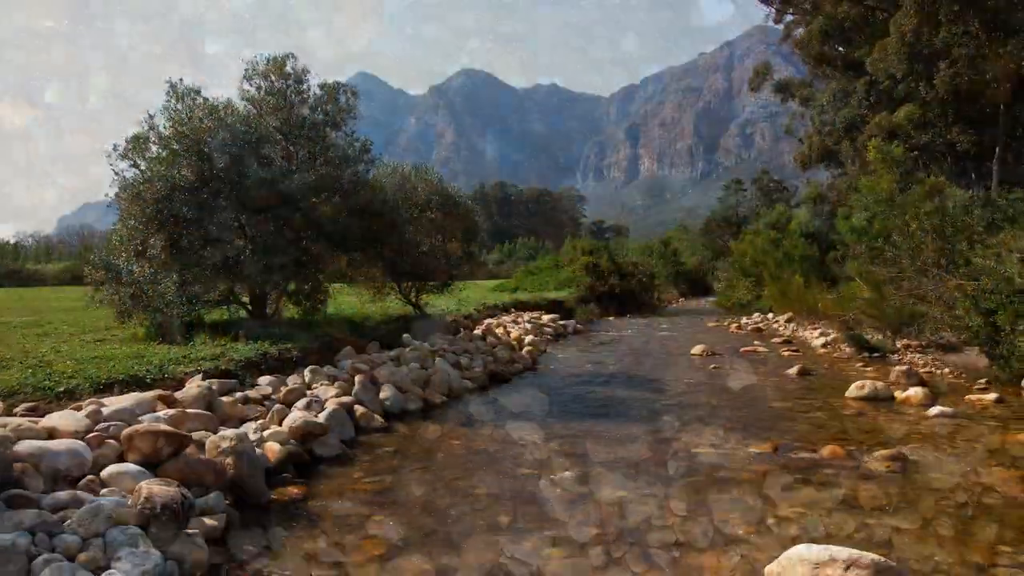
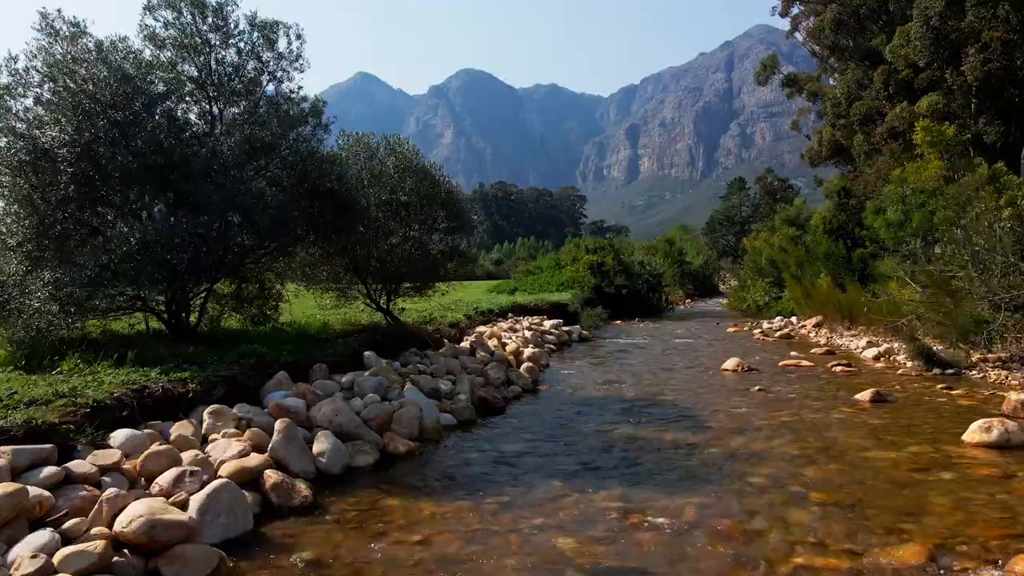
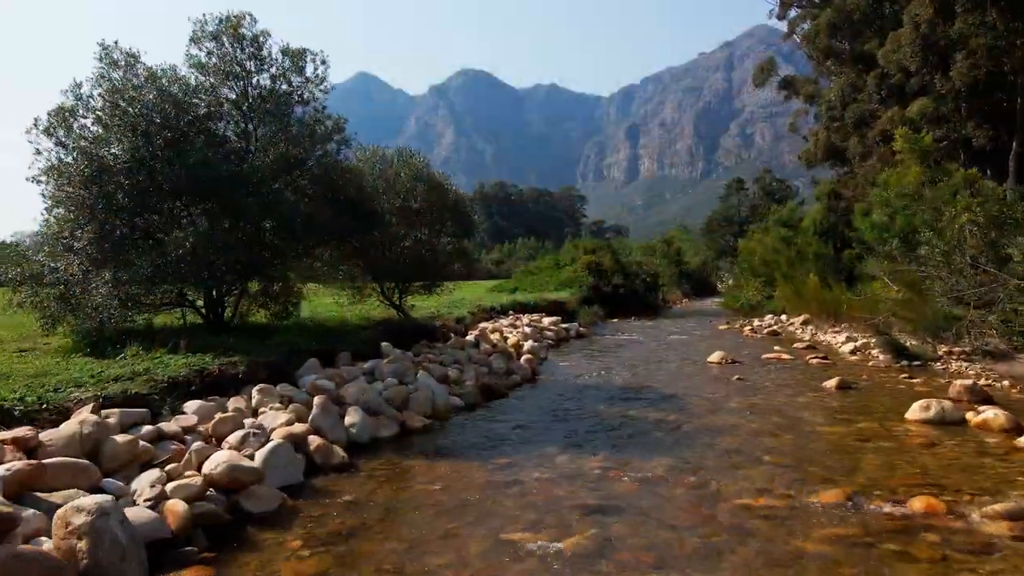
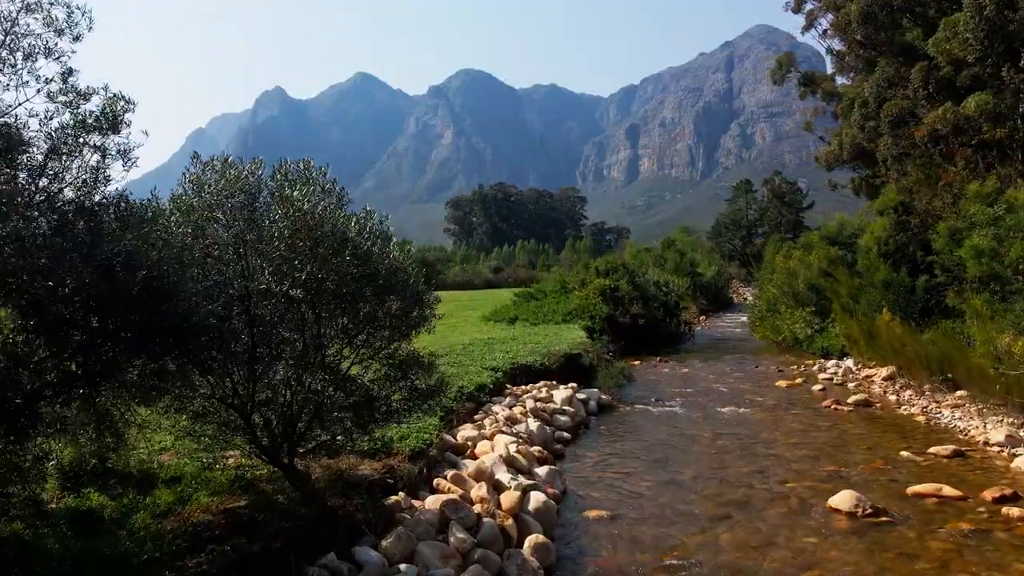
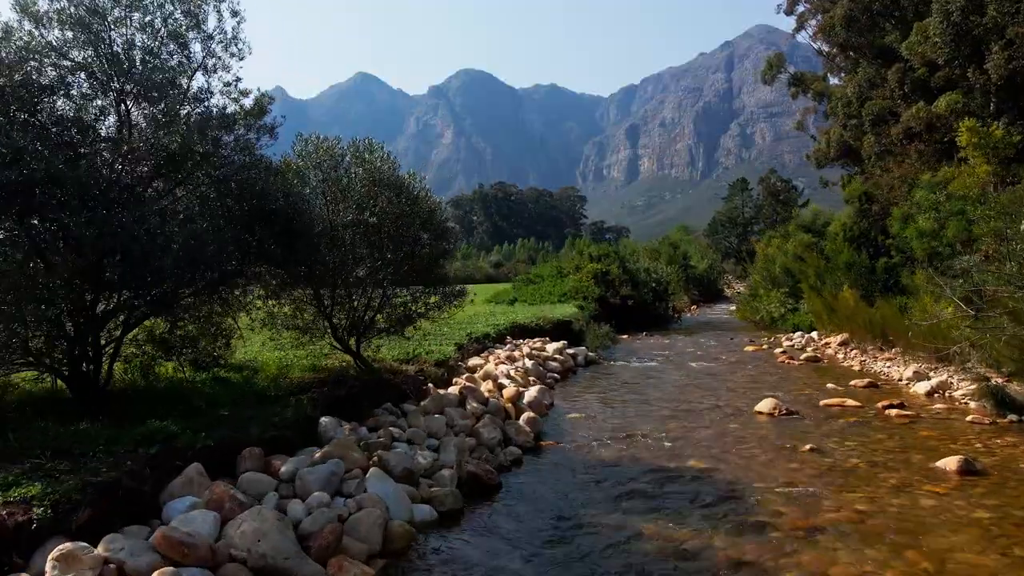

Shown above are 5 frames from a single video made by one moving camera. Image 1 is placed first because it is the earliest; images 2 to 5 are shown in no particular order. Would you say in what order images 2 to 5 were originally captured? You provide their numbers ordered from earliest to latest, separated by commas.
3, 2, 5, 4
